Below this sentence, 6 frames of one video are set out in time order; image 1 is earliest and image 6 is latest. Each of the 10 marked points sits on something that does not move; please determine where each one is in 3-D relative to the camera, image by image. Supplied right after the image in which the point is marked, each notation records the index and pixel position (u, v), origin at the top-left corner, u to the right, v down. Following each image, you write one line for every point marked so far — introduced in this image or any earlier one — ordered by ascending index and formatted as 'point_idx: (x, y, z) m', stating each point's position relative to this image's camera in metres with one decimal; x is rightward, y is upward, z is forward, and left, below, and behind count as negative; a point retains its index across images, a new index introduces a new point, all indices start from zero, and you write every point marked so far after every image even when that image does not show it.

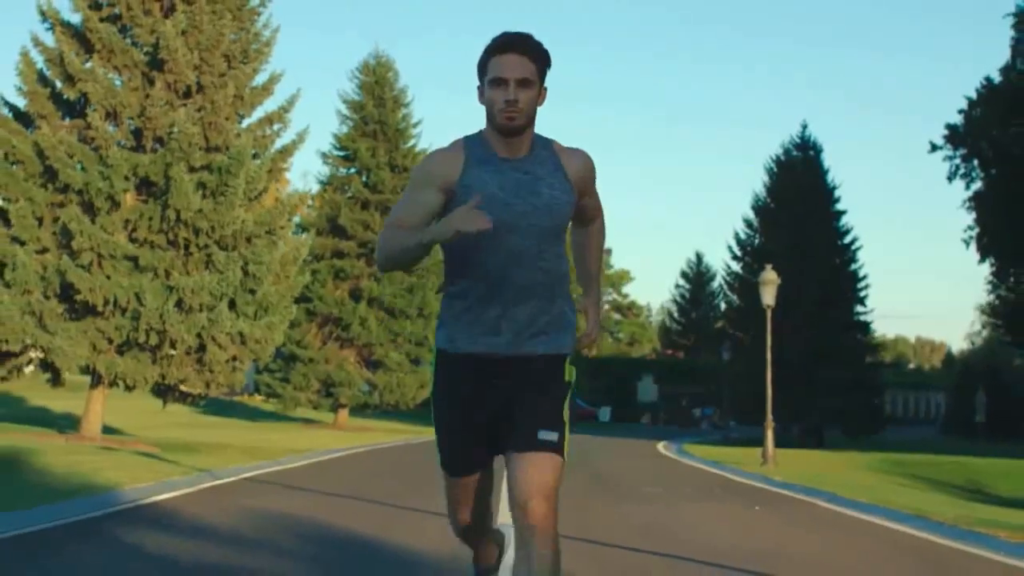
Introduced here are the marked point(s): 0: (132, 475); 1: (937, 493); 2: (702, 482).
0: (-3.4, -1.7, +12.8) m
1: (+5.3, -2.5, +17.1) m
2: (+2.5, -2.5, +18.2) m
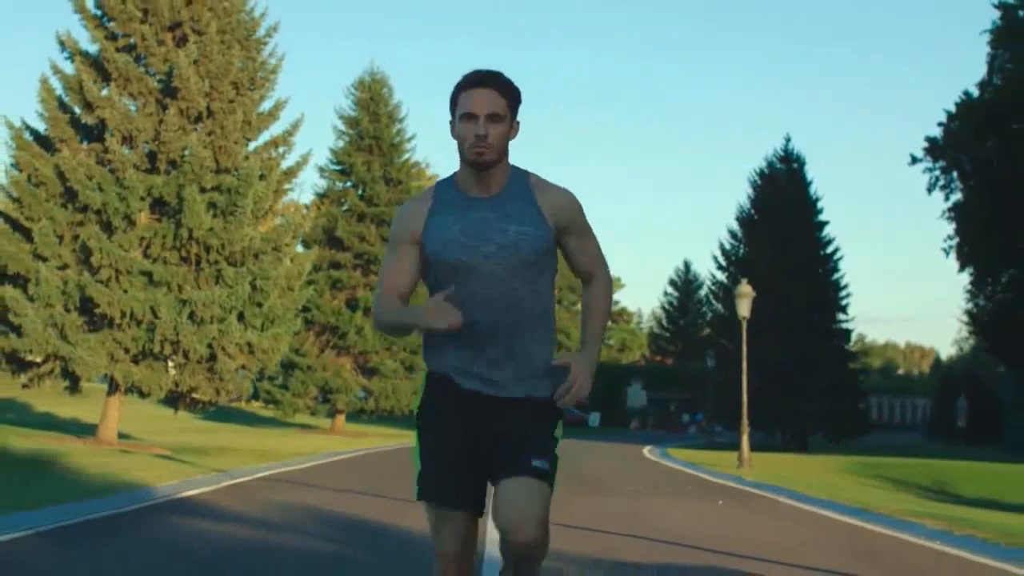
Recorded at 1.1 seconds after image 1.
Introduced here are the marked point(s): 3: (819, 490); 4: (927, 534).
0: (-3.5, -1.9, +14.0) m
1: (+5.2, -2.7, +18.4) m
2: (+2.4, -2.7, +19.4) m
3: (+3.8, -2.5, +17.1) m
4: (+3.6, -2.1, +12.2) m
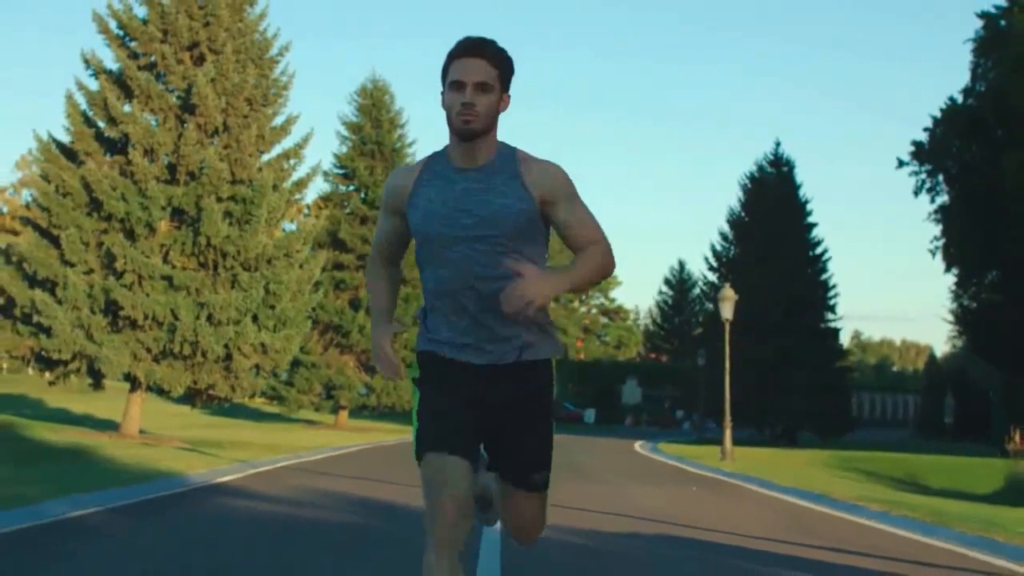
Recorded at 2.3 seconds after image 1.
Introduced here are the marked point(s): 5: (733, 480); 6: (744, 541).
0: (-3.5, -2.0, +15.4) m
1: (+5.2, -2.8, +19.7) m
2: (+2.3, -2.8, +20.8) m
3: (+3.7, -2.6, +18.4) m
4: (+3.6, -2.2, +13.6) m
5: (+2.9, -2.6, +18.3) m
6: (+2.0, -2.1, +11.5) m
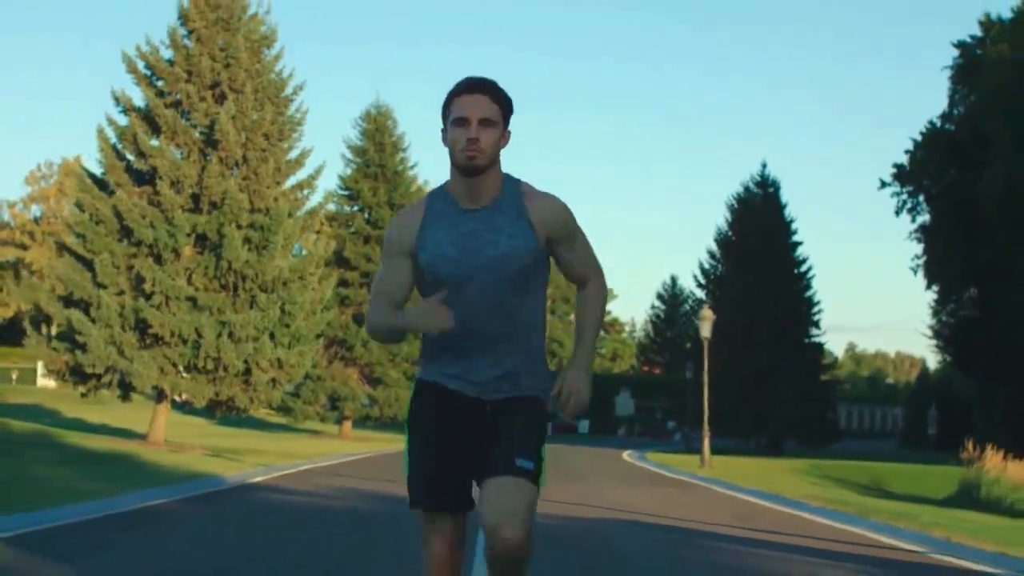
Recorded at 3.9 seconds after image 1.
0: (-3.6, -2.3, +17.2) m
1: (+5.1, -3.1, +21.6) m
2: (+2.3, -3.1, +22.6) m
3: (+3.6, -2.9, +20.3) m
4: (+3.5, -2.5, +15.4) m
5: (+2.9, -2.9, +20.2) m
6: (+1.9, -2.4, +13.4) m
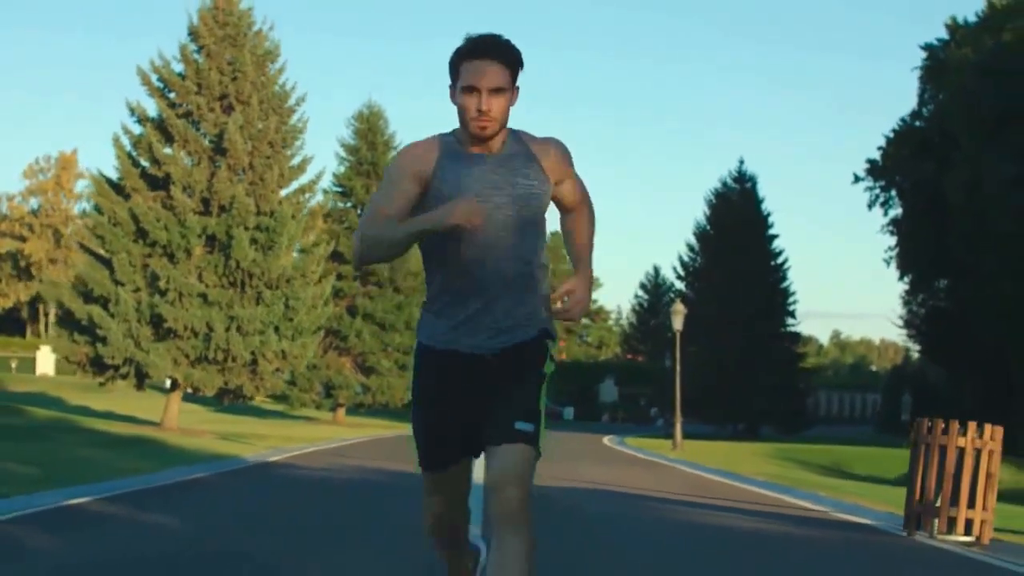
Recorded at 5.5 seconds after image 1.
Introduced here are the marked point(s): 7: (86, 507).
0: (-3.8, -2.3, +19.1) m
1: (+4.8, -3.1, +23.5) m
2: (+2.0, -3.0, +24.6) m
3: (+3.4, -2.9, +22.2) m
4: (+3.3, -2.5, +17.4) m
5: (+2.7, -2.9, +22.1) m
6: (+1.8, -2.4, +15.3) m
7: (-4.0, -2.1, +13.0) m
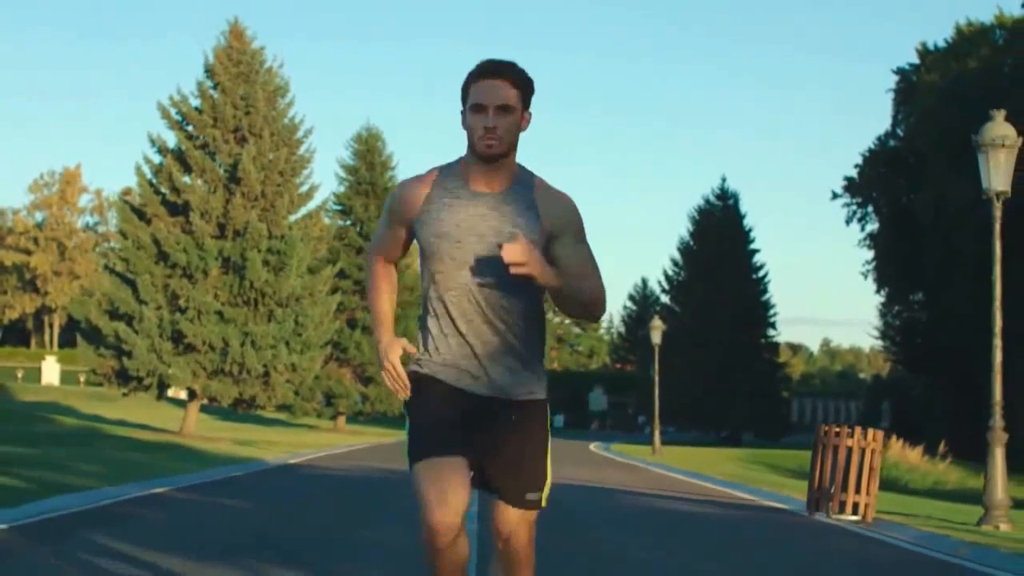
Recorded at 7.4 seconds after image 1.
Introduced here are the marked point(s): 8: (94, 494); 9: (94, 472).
0: (-3.9, -2.6, +21.2) m
1: (+4.7, -3.4, +25.7) m
2: (+1.9, -3.4, +26.7) m
3: (+3.3, -3.2, +24.4) m
4: (+3.2, -2.8, +19.5) m
5: (+2.5, -3.2, +24.3) m
6: (+1.7, -2.7, +17.5) m
7: (-4.2, -2.4, +15.2) m
8: (-4.7, -2.3, +15.3) m
9: (-5.3, -2.3, +17.1) m
